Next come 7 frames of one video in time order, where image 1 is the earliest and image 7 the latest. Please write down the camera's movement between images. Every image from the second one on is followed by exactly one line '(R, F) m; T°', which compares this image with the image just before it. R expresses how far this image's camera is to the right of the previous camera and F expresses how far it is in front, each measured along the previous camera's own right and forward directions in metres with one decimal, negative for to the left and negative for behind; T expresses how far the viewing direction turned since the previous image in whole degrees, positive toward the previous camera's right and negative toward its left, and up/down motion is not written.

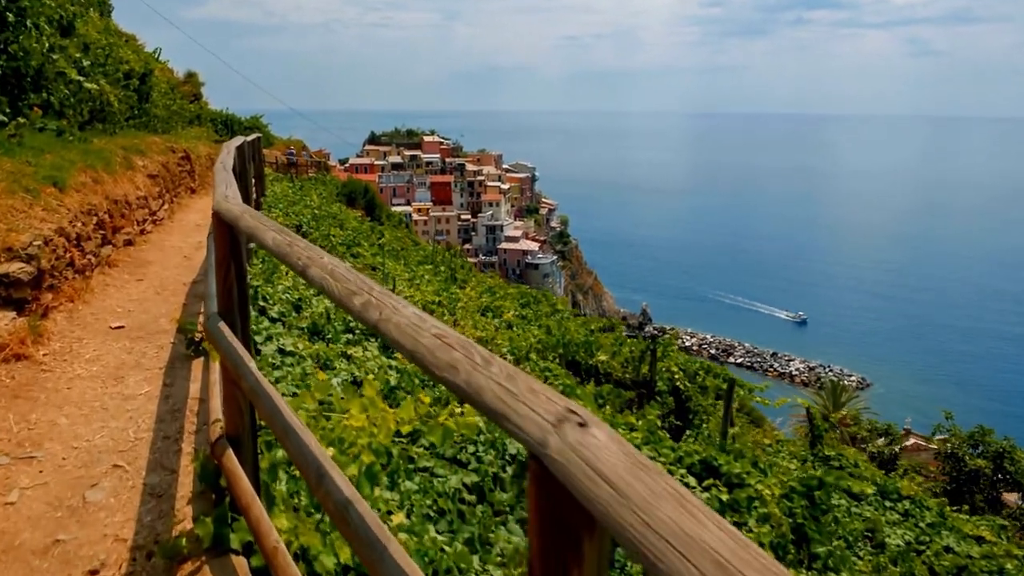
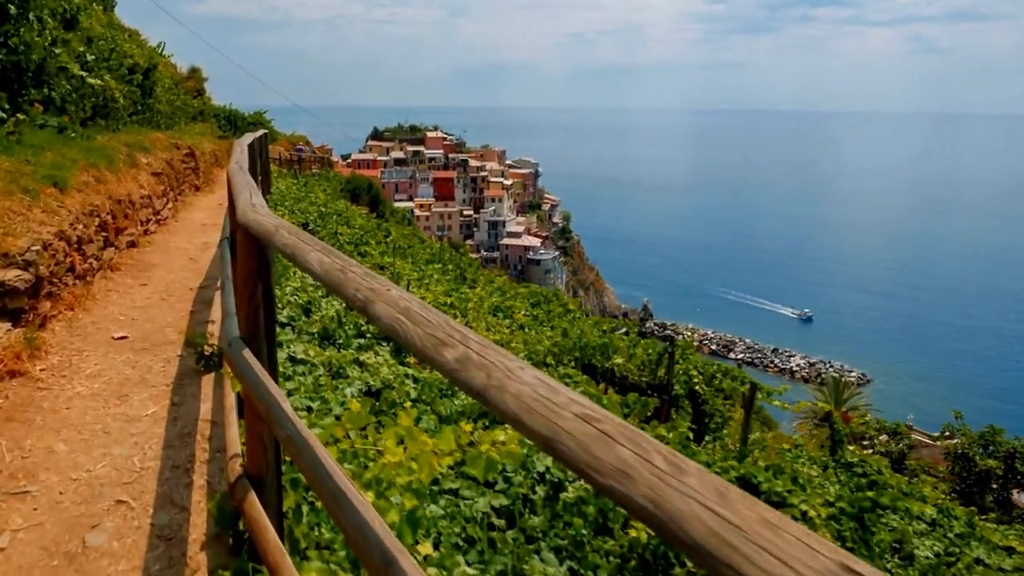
(-0.2, +0.4) m; 0°
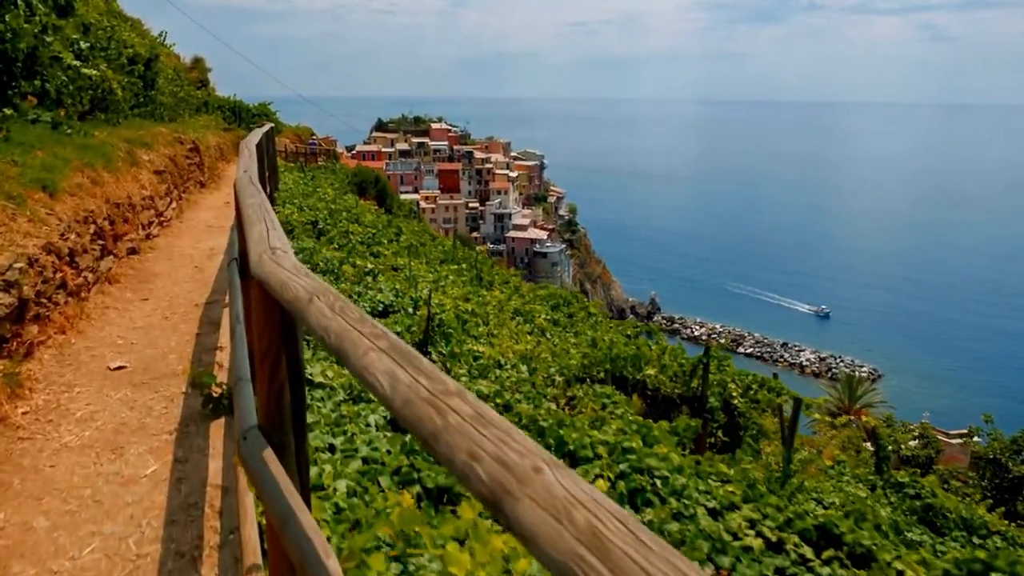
(-0.3, +0.7) m; 0°
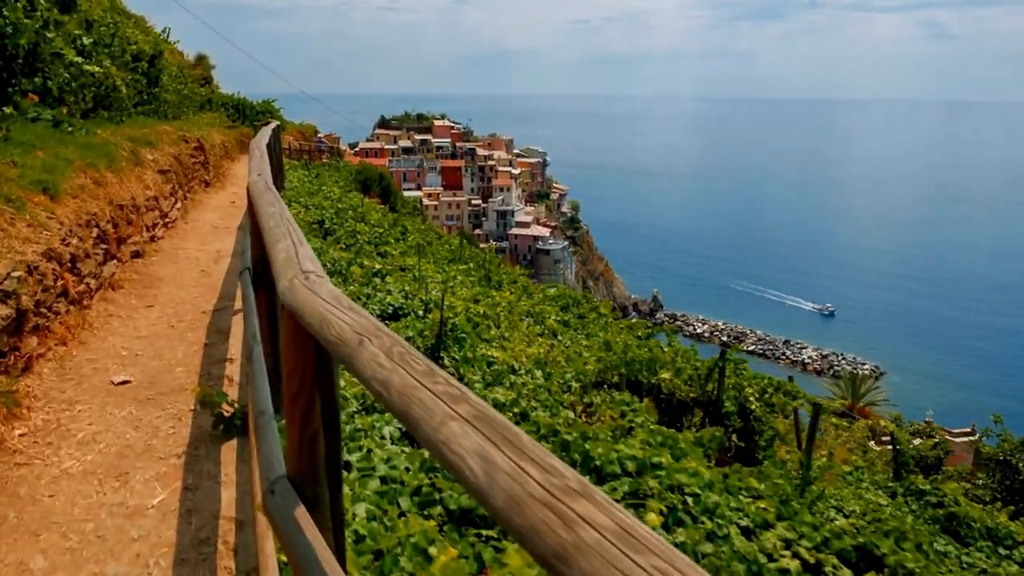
(-0.1, +0.3) m; 0°
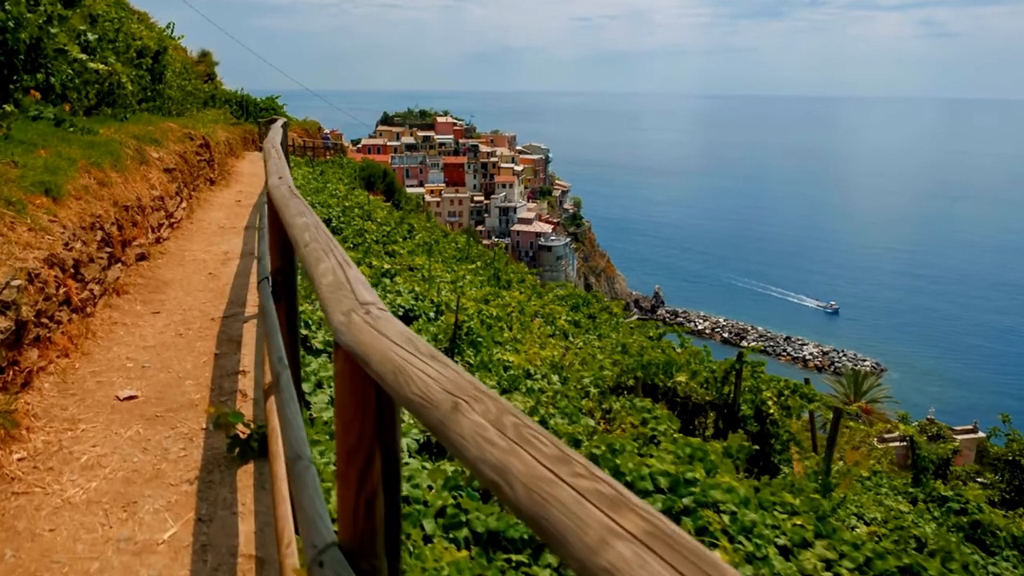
(-0.1, +0.3) m; 0°
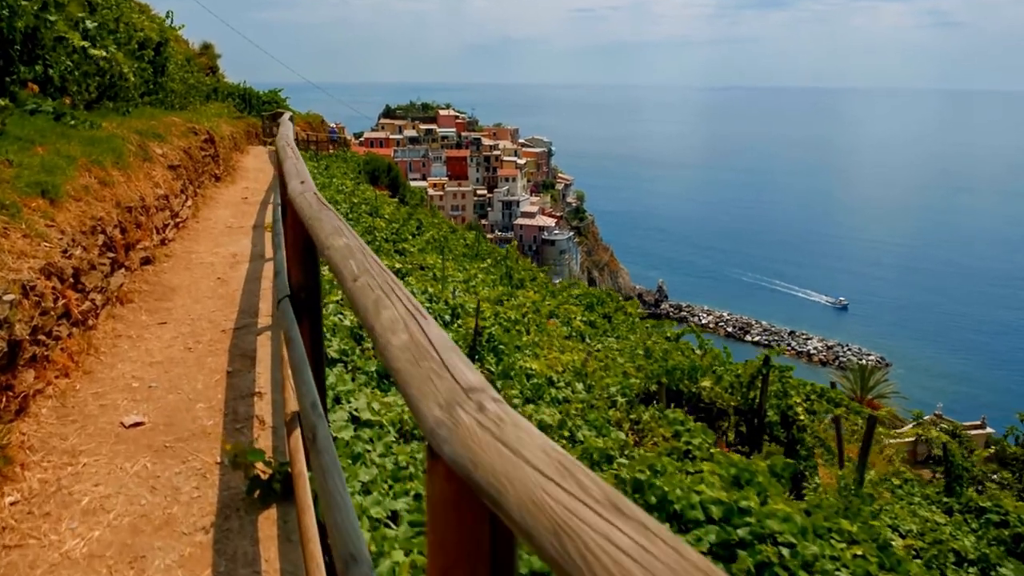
(-0.2, +0.4) m; 0°
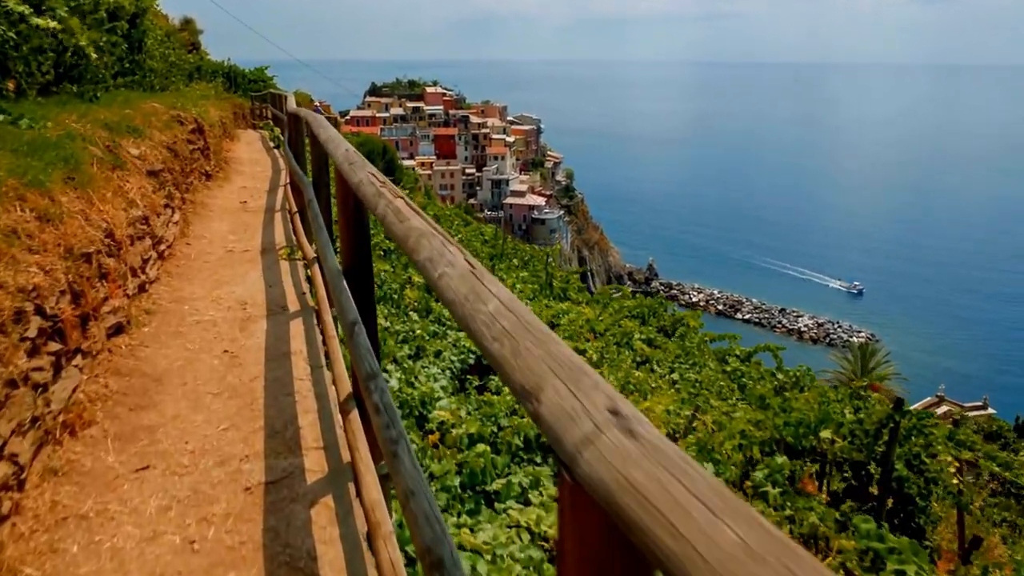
(-0.9, +2.2) m; +1°
